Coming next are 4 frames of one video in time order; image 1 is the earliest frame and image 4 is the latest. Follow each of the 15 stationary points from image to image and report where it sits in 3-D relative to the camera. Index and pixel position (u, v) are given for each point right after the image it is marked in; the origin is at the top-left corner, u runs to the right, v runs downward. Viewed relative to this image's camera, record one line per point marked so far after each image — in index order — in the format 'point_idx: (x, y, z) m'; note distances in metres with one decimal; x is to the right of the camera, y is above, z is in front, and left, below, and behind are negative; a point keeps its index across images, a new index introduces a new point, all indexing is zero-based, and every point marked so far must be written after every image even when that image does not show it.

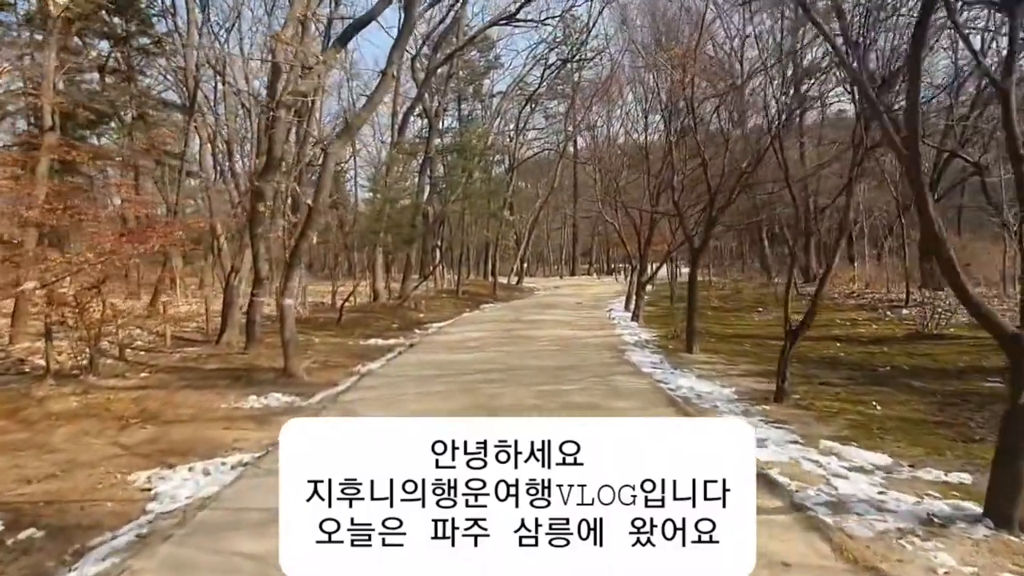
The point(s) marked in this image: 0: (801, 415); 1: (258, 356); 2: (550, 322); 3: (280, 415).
0: (+2.9, -1.3, +7.3) m
1: (-4.6, -1.3, +13.3) m
2: (+1.0, -0.9, +18.6) m
3: (-2.8, -1.5, +8.9) m
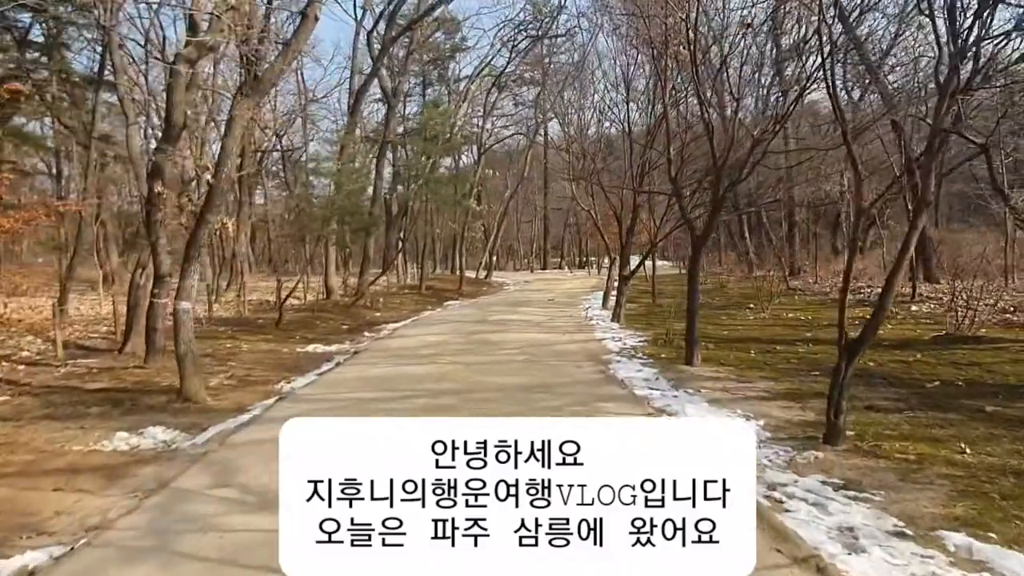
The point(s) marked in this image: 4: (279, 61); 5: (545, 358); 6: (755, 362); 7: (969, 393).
0: (+2.5, -1.3, +5.1) m
1: (-5.2, -1.2, +10.8) m
2: (+0.2, -0.8, +16.3) m
3: (-3.2, -1.5, +6.4) m
4: (-2.8, +2.8, +9.0) m
5: (+0.5, -1.0, +11.0) m
6: (+3.4, -1.0, +10.2) m
7: (+5.1, -1.2, +8.2) m
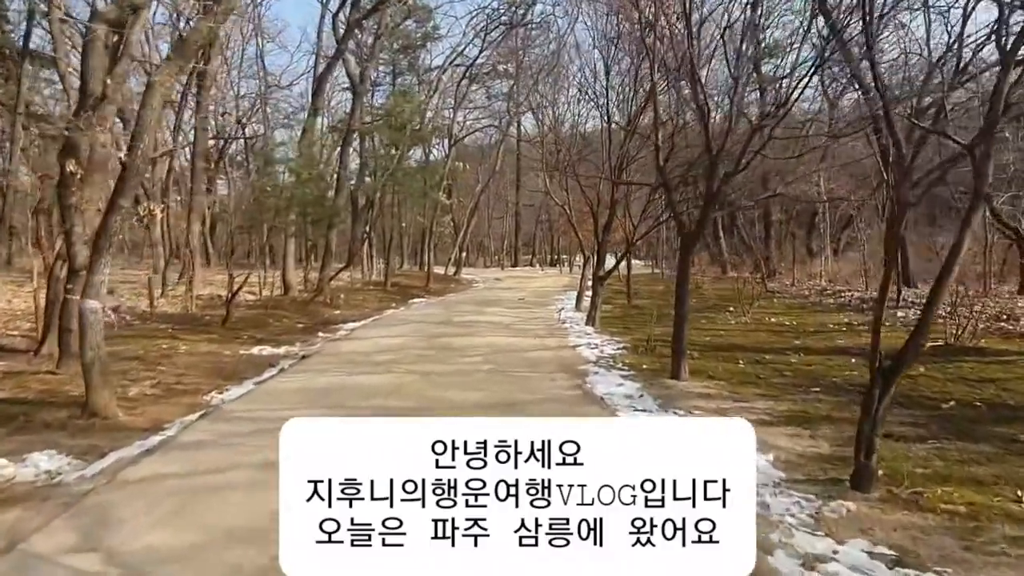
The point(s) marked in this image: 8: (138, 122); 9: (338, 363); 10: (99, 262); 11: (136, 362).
0: (+2.3, -1.3, +4.0) m
1: (-5.7, -1.2, +9.4) m
2: (-0.5, -0.8, +15.1) m
3: (-3.5, -1.5, +5.1) m
4: (-3.2, +2.8, +7.7) m
5: (0.0, -1.1, +9.8) m
6: (+2.9, -1.1, +9.2) m
7: (+4.7, -1.3, +7.2) m
8: (-3.9, +1.7, +7.7) m
9: (-2.6, -1.1, +10.9) m
10: (-4.4, +0.3, +7.7) m
11: (-5.9, -1.2, +11.5) m
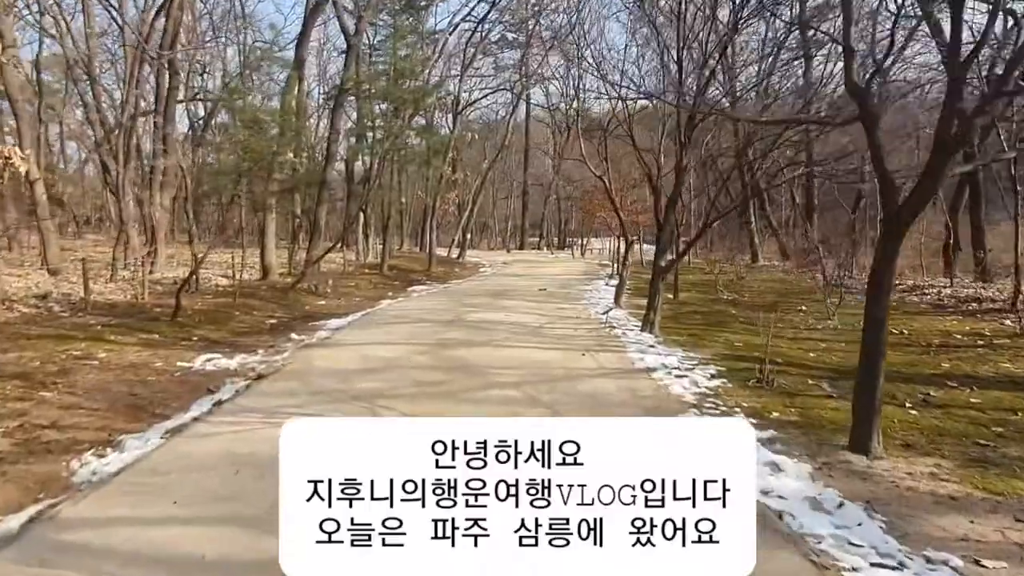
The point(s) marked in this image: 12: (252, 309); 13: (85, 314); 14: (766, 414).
0: (+2.8, -1.5, +0.5) m
1: (-5.2, -1.1, +5.9) m
2: (0.0, -0.6, +11.6) m
3: (-3.0, -1.6, +1.6) m
4: (-2.6, +2.8, +4.1) m
5: (+0.5, -1.1, +6.3) m
6: (+3.4, -1.2, +5.7) m
7: (+5.2, -1.4, +3.7) m
8: (-3.3, +1.7, +4.1) m
9: (-2.1, -1.0, +7.4) m
10: (-3.8, +0.3, +4.2) m
11: (-5.4, -1.0, +8.0) m
12: (-5.4, -0.4, +15.3) m
13: (-7.8, -0.5, +13.4) m
14: (+2.0, -1.0, +6.0) m
